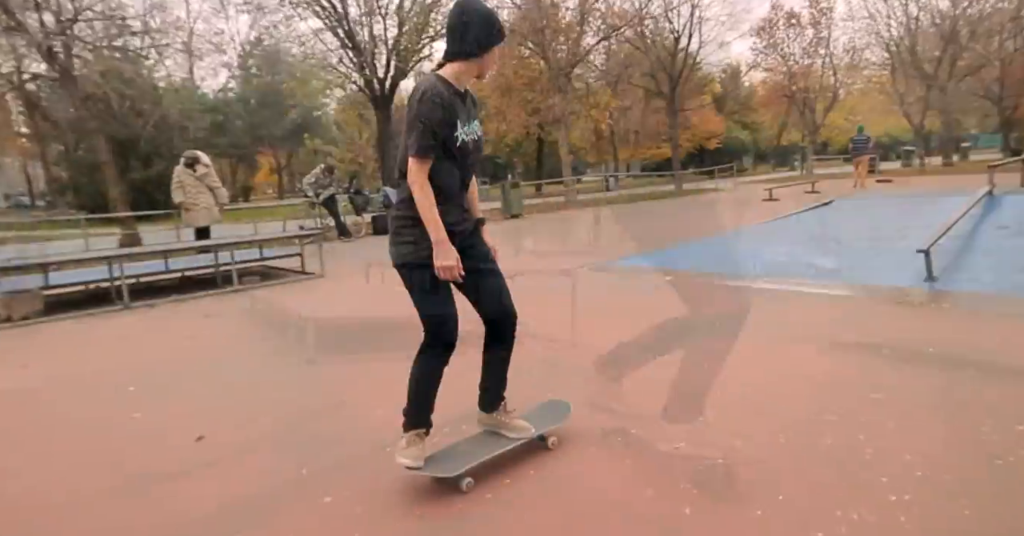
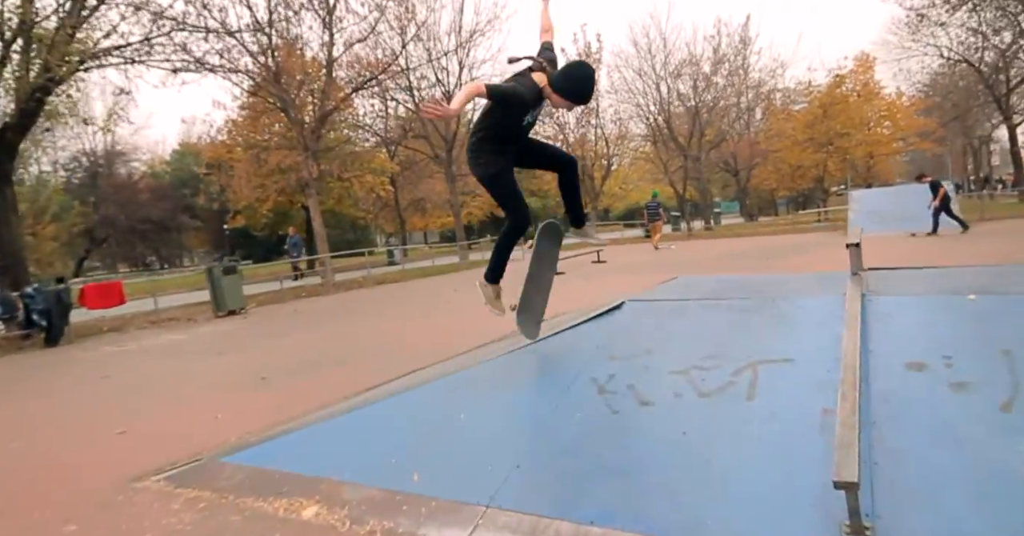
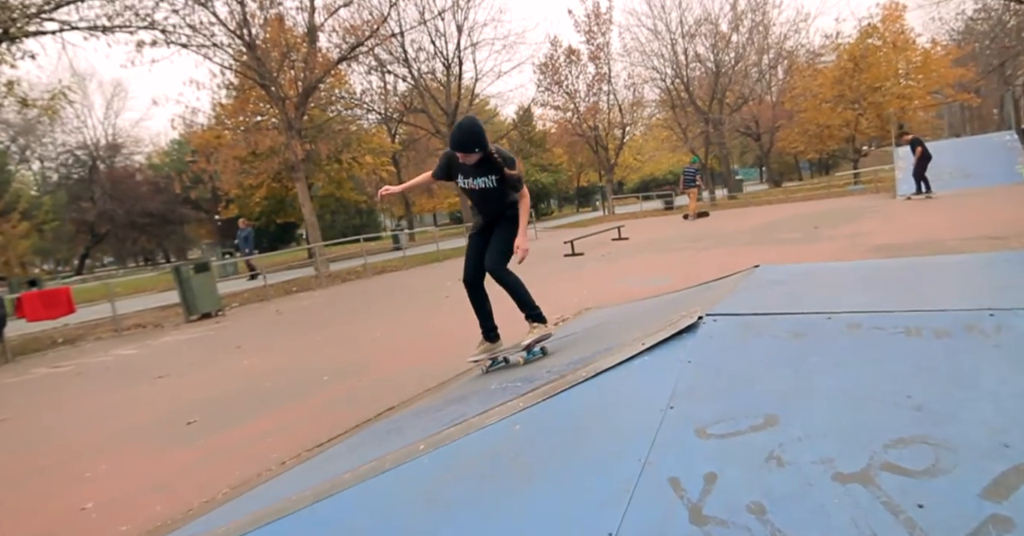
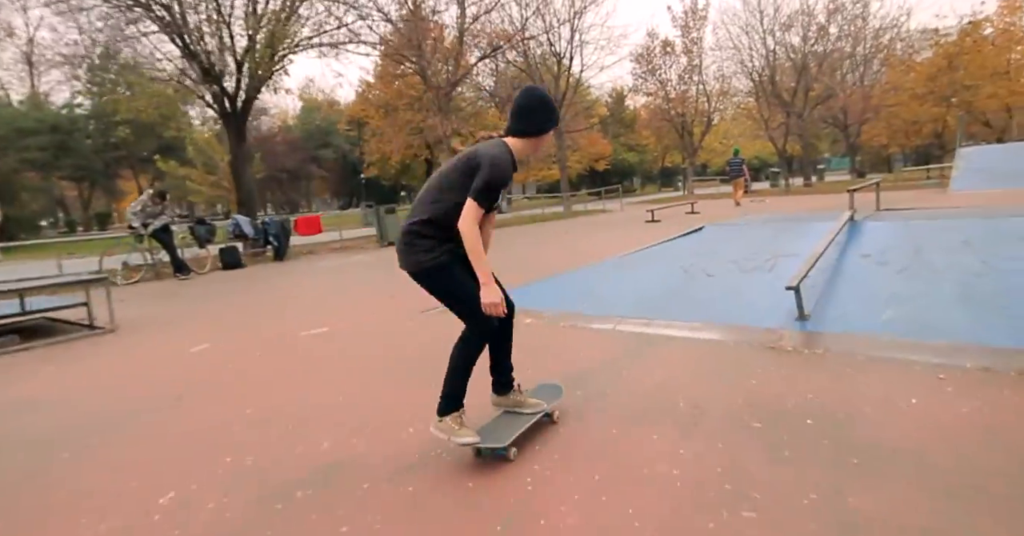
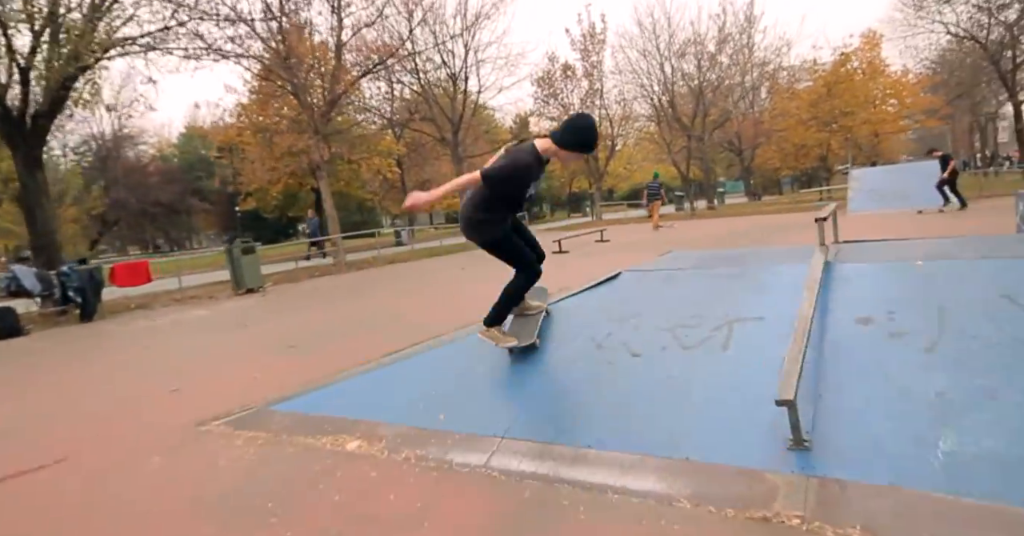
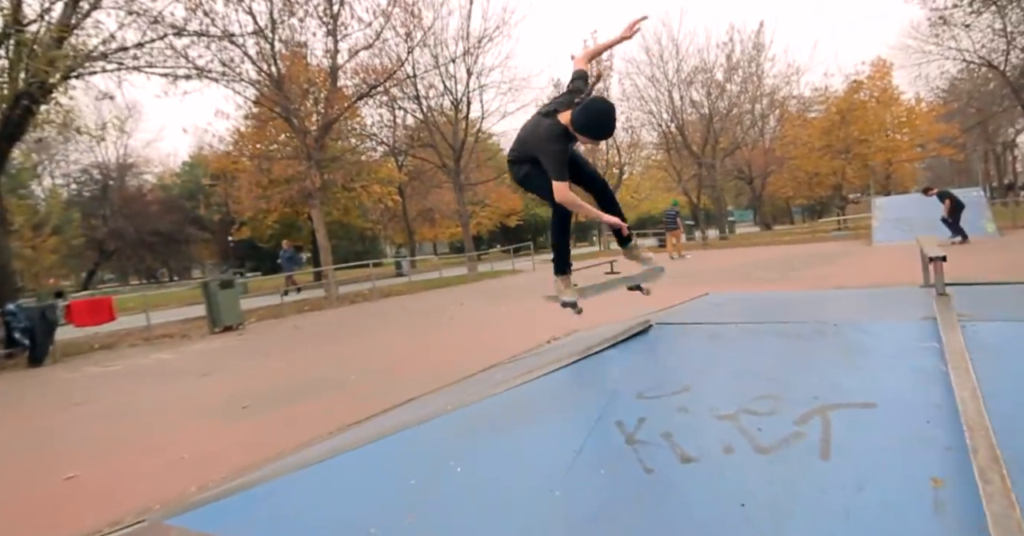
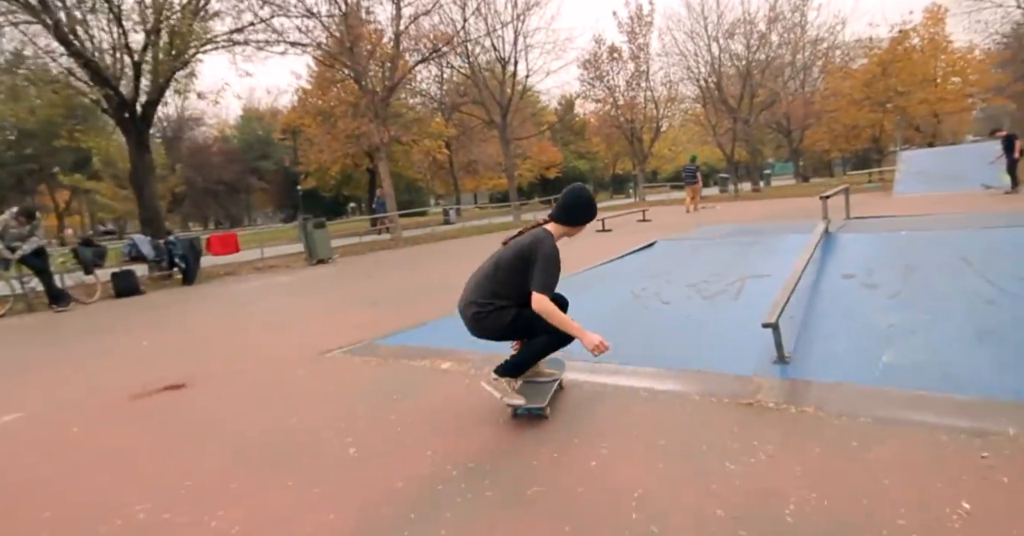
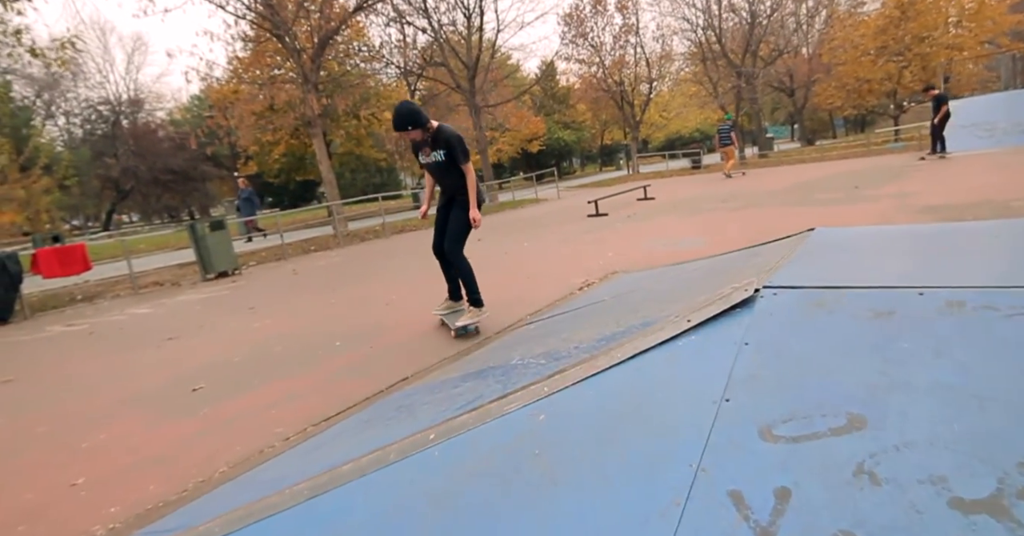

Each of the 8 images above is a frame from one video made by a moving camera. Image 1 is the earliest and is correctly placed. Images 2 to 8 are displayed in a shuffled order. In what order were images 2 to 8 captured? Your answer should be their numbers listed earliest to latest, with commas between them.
4, 7, 5, 2, 6, 3, 8
